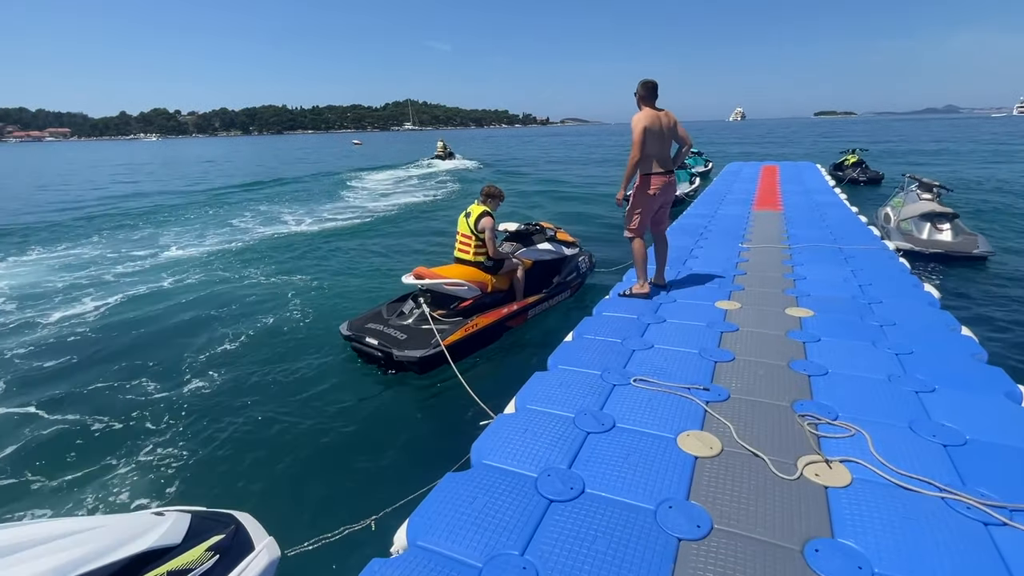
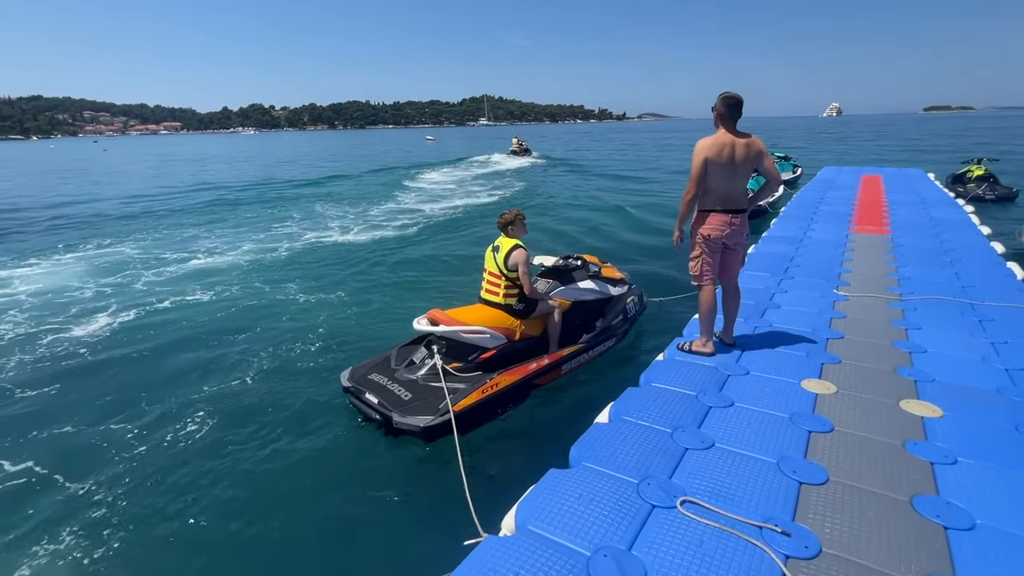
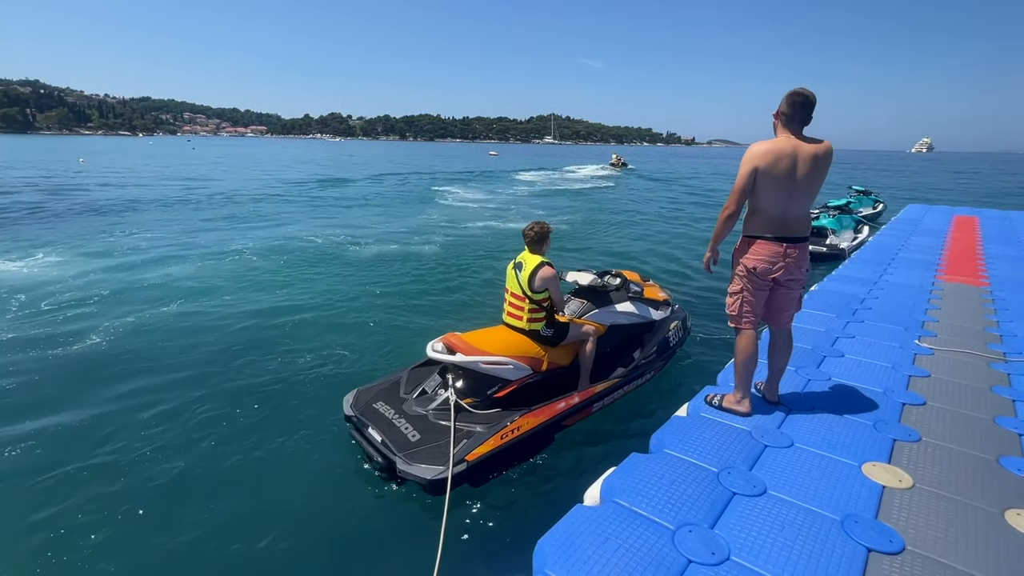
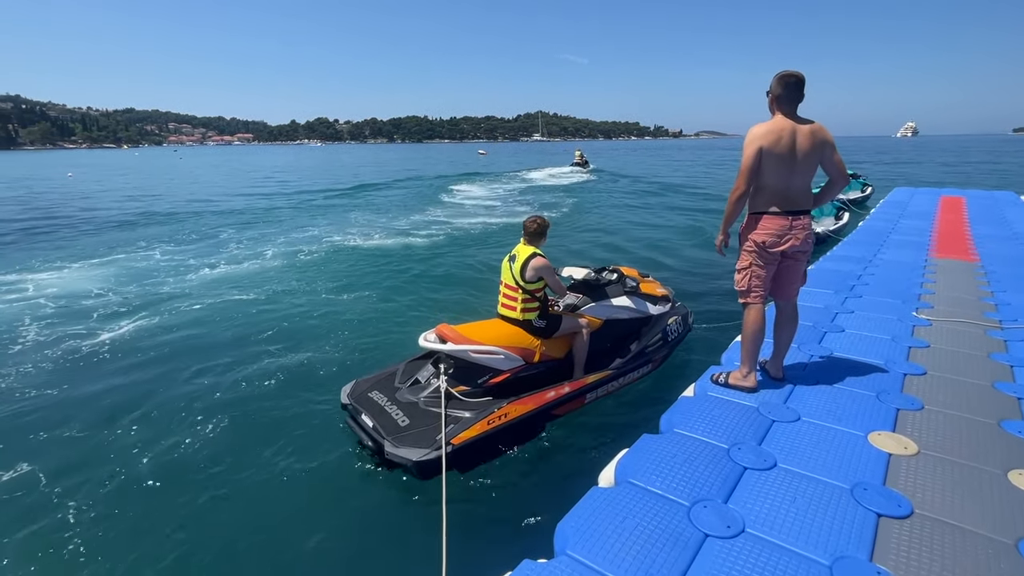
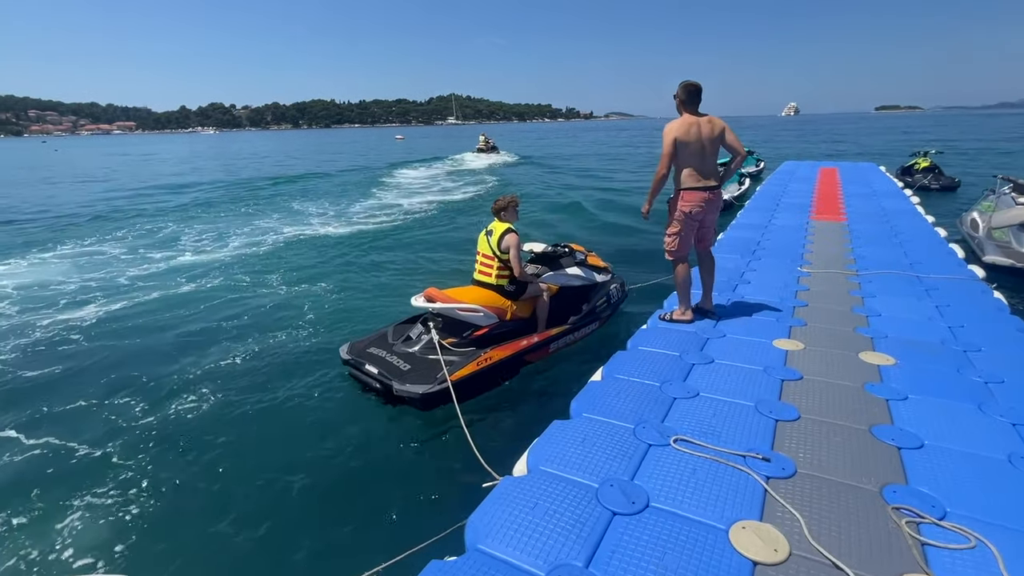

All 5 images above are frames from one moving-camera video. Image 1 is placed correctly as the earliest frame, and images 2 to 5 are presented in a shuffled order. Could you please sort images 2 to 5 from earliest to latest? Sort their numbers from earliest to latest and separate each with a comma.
5, 2, 4, 3
